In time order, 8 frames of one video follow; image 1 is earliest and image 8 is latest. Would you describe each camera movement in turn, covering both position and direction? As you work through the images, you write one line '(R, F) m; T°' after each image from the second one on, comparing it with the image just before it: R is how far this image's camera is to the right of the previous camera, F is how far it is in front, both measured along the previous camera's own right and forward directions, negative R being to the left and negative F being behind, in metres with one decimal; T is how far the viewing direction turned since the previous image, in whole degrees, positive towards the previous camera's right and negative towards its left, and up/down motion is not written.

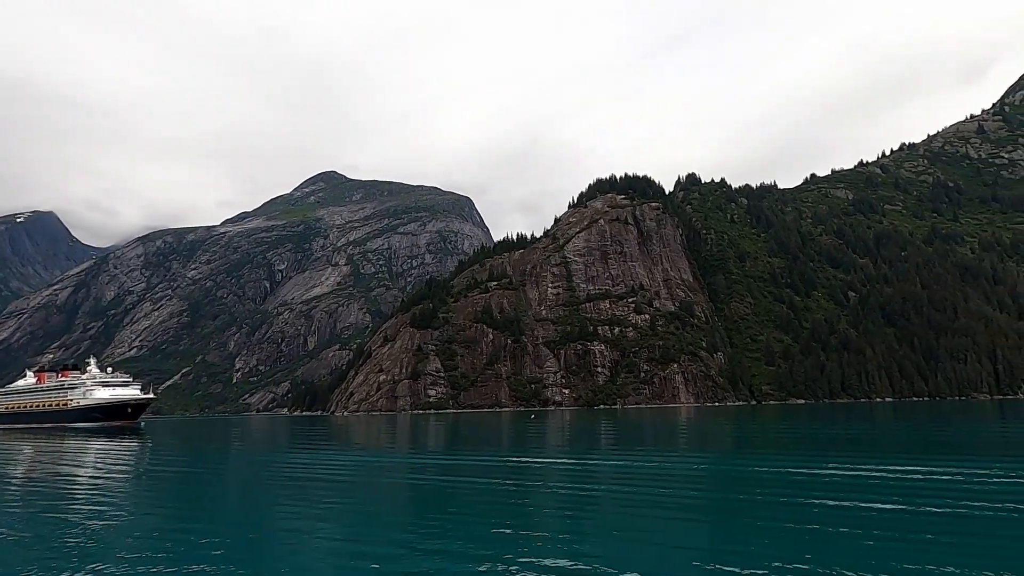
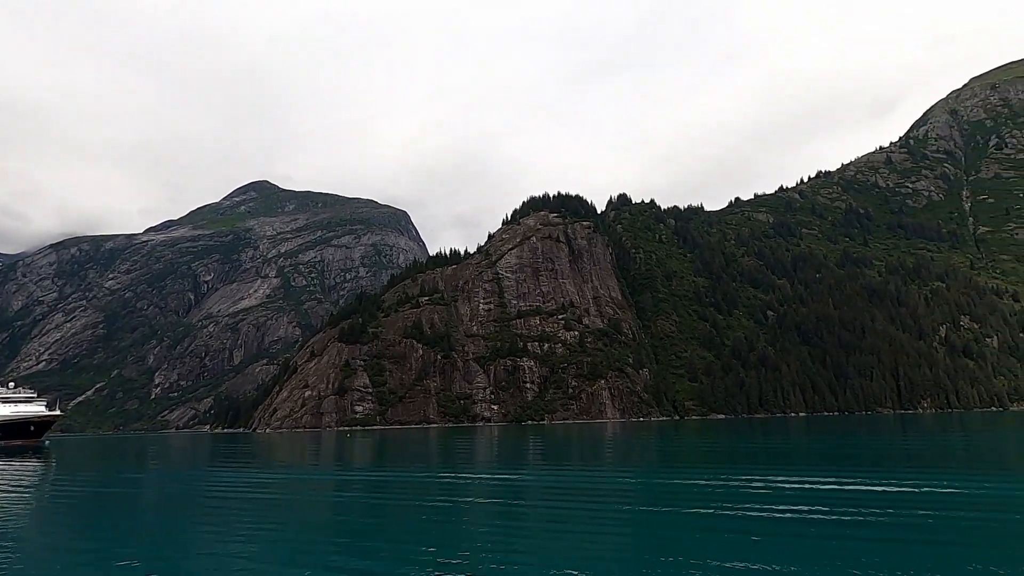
(+2.3, -1.4) m; +5°
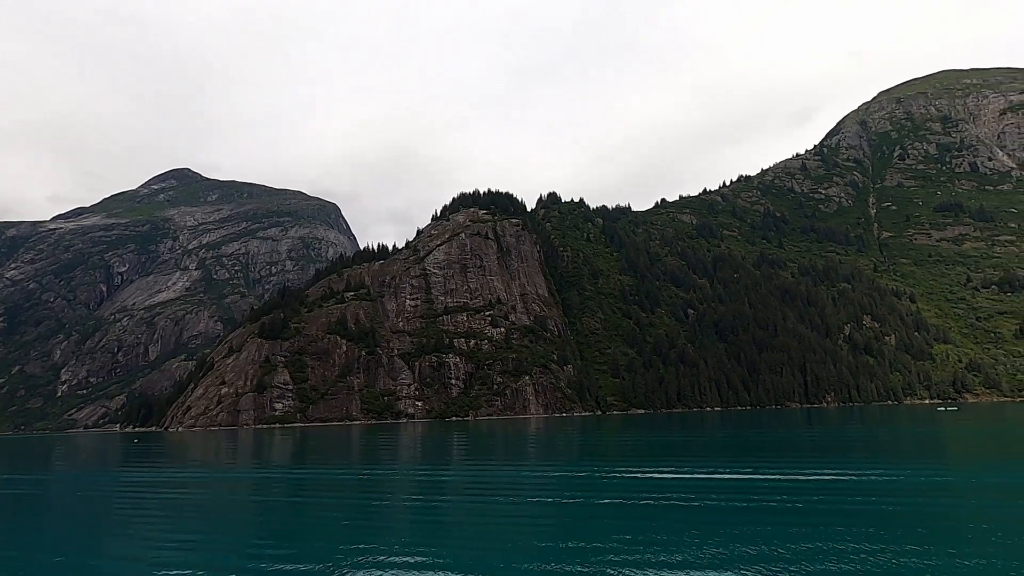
(+2.7, -1.1) m; +6°
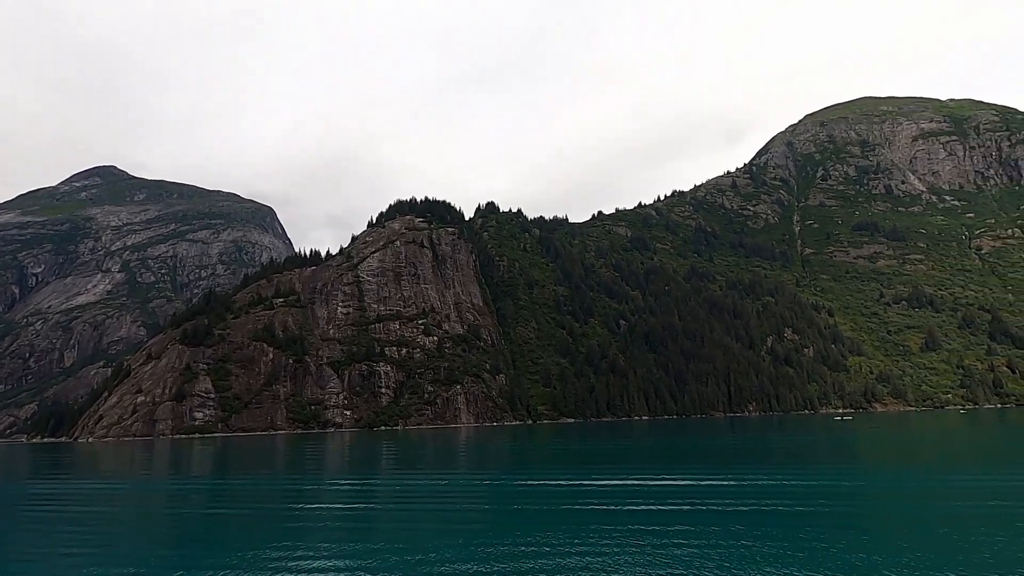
(+3.2, -1.1) m; +5°
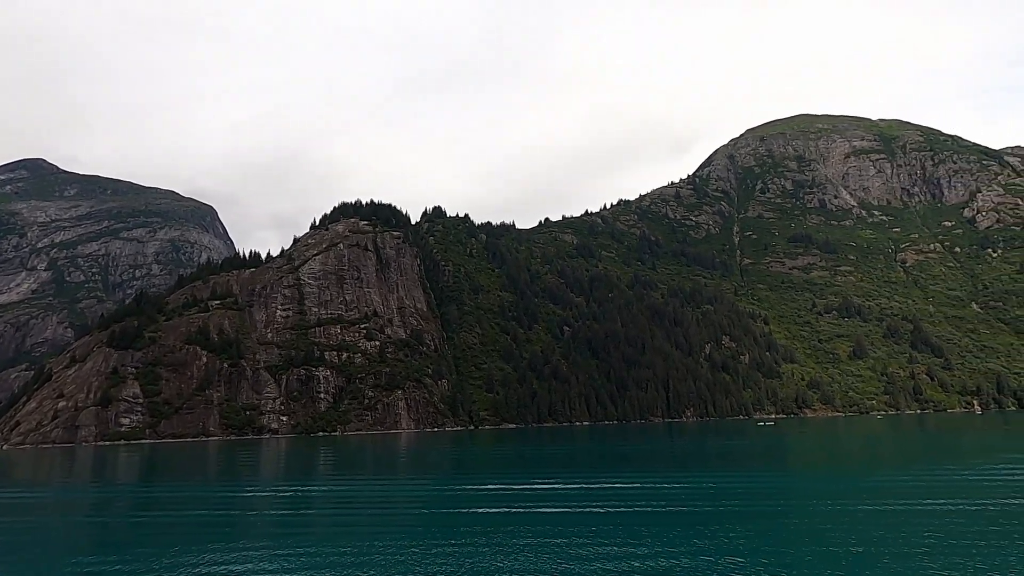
(+2.1, -0.6) m; +4°
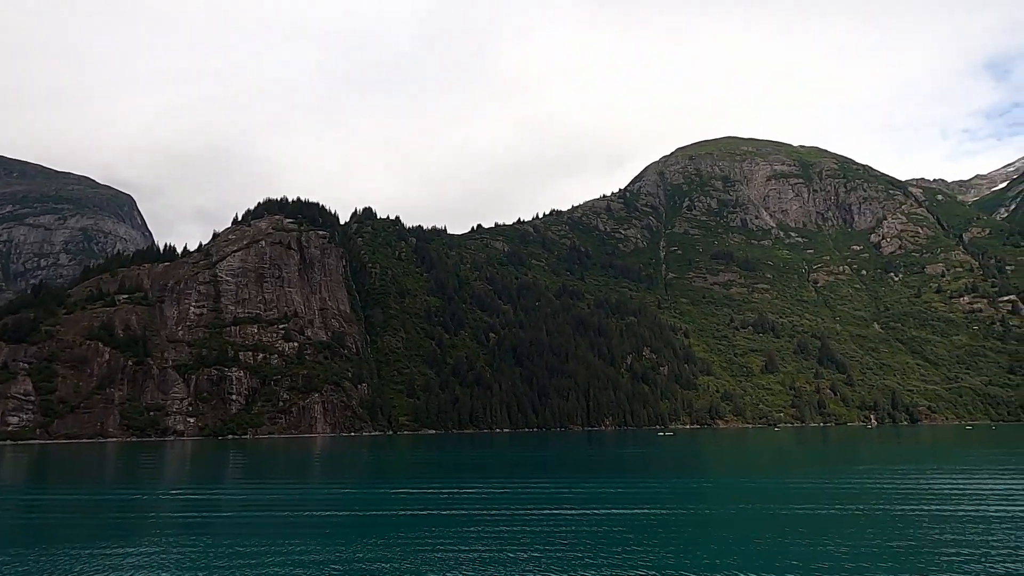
(+3.5, -0.6) m; +6°
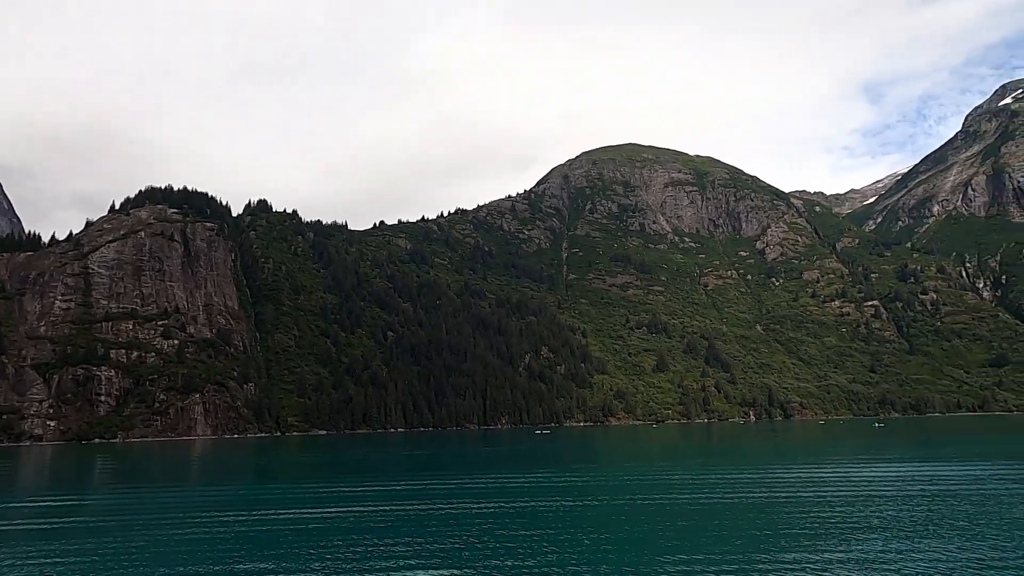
(+4.5, -0.4) m; +8°
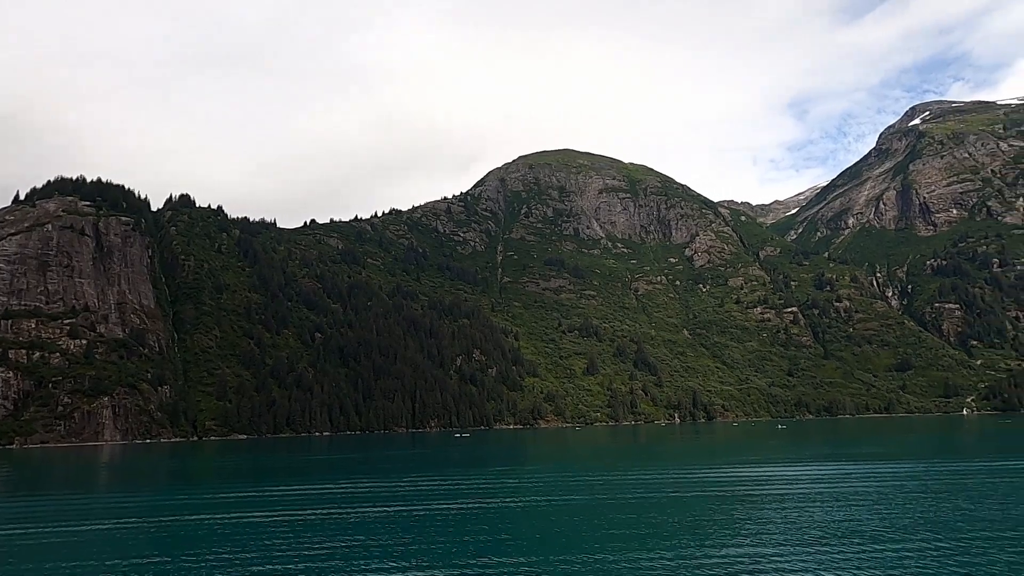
(+2.6, 0.0) m; +5°
